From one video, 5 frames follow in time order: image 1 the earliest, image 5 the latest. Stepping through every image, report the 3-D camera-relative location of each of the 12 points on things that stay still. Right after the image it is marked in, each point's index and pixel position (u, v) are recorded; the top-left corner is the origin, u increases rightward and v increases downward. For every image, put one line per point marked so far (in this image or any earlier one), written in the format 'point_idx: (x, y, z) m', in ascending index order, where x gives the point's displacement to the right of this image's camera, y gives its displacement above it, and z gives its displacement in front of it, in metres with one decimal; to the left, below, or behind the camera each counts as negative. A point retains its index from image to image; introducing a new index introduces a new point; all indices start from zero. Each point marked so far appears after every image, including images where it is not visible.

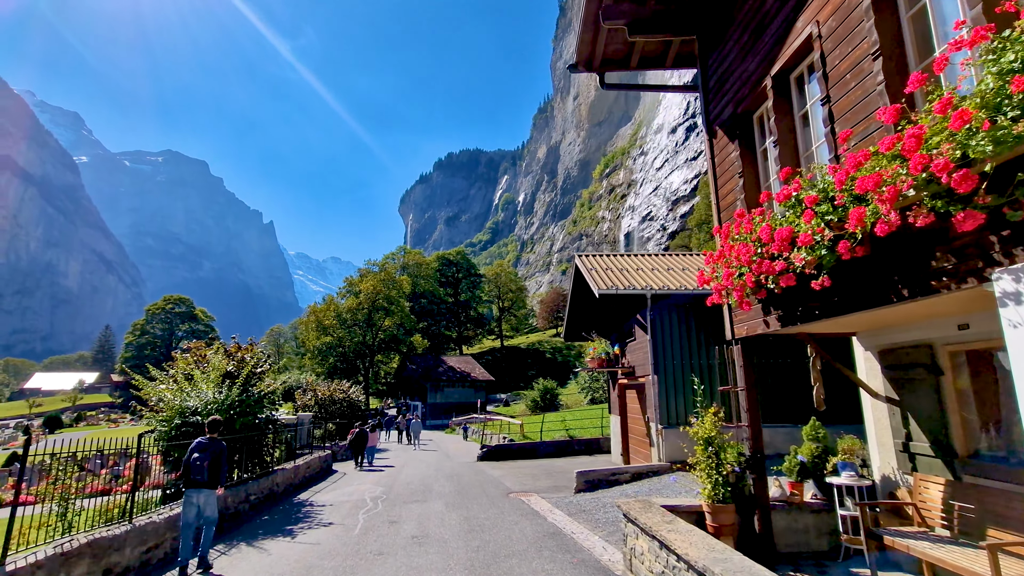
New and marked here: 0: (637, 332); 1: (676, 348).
0: (+2.1, -0.7, +8.8) m
1: (+2.6, -0.9, +8.1) m
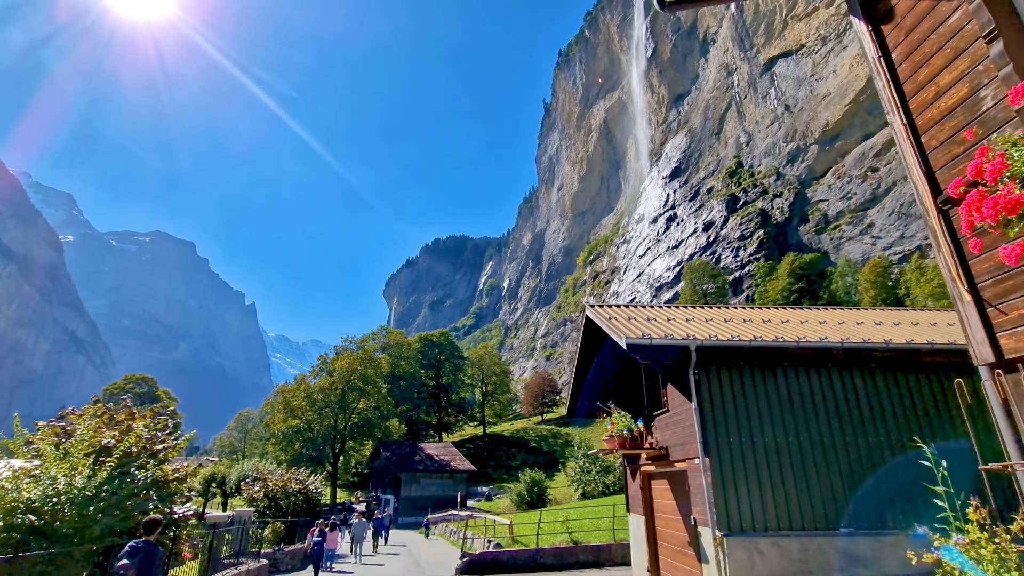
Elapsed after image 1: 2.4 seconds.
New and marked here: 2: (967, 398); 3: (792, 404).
0: (+2.1, -1.4, +6.7) m
1: (+2.6, -1.5, +6.0) m
2: (+5.6, -1.3, +6.3) m
3: (+3.4, -1.4, +6.1) m
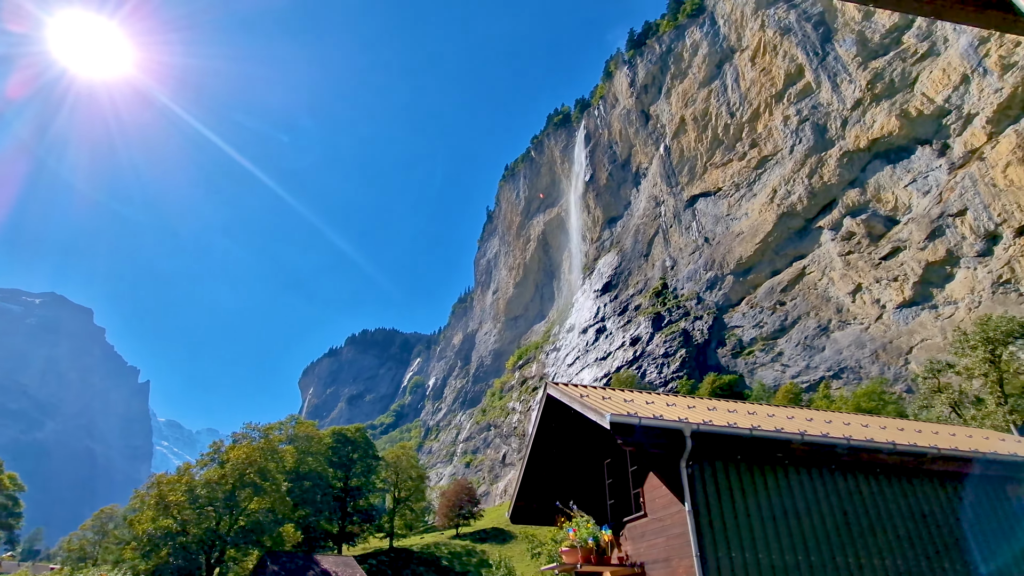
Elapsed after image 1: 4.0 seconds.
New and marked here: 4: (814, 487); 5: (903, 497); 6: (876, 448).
0: (+1.5, -2.3, +5.6) m
1: (+2.1, -2.3, +4.8) m
2: (+5.0, -2.4, +5.6) m
3: (+2.8, -2.2, +5.1) m
4: (+3.1, -2.0, +5.3) m
5: (+4.1, -2.2, +5.4) m
6: (+3.8, -1.7, +5.3) m
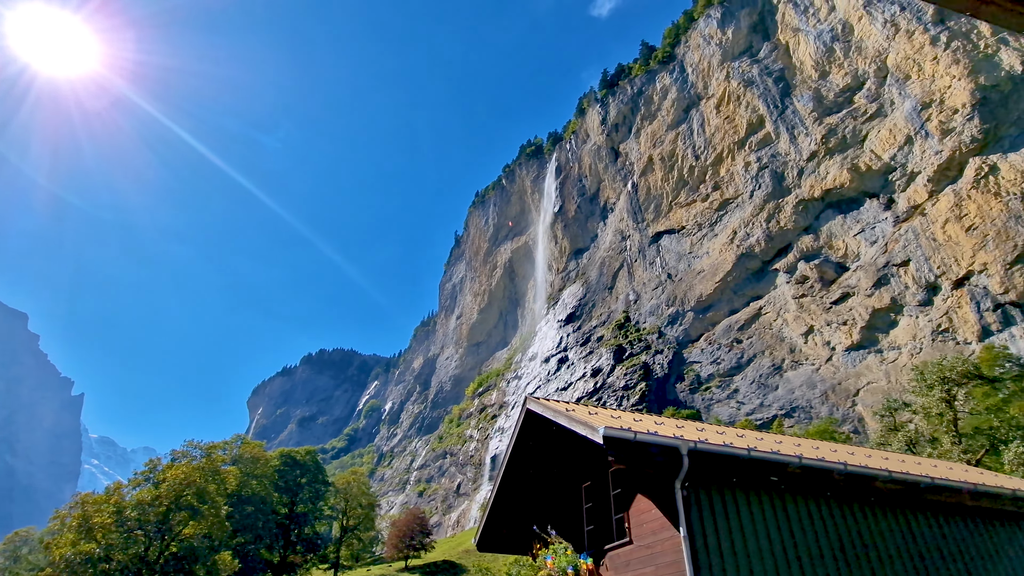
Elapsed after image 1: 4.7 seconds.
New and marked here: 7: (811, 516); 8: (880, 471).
0: (+1.3, -2.3, +5.2) m
1: (+1.9, -2.3, +4.5) m
2: (+4.8, -2.7, +5.4) m
3: (+2.6, -2.4, +4.8) m
4: (+2.9, -2.2, +5.0) m
5: (+3.9, -2.4, +5.2) m
6: (+3.6, -1.9, +5.1) m
7: (+2.9, -2.2, +5.0) m
8: (+3.7, -1.8, +5.1) m
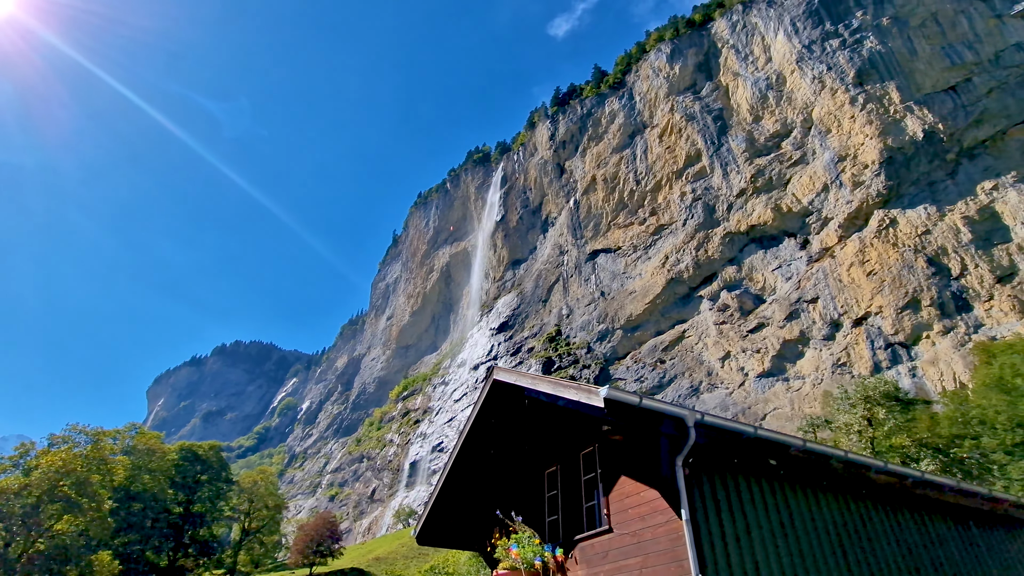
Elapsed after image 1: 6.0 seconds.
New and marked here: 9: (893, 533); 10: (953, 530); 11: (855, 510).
0: (+1.0, -1.9, +4.5) m
1: (+1.7, -2.0, +3.9) m
2: (+4.4, -2.6, +5.2) m
3: (+2.4, -2.1, +4.3) m
4: (+2.6, -1.9, +4.6) m
5: (+3.6, -2.2, +4.9) m
6: (+3.3, -1.6, +4.8) m
7: (+2.6, -1.9, +4.6) m
8: (+3.4, -1.6, +4.8) m
9: (+3.6, -2.3, +4.9) m
10: (+4.6, -2.6, +5.3) m
11: (+3.2, -2.1, +4.8) m
